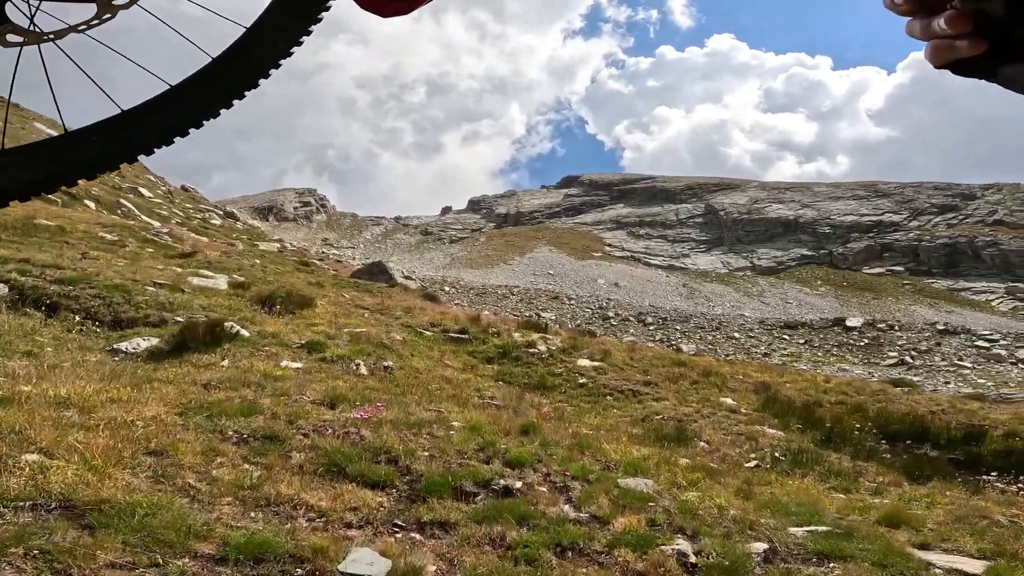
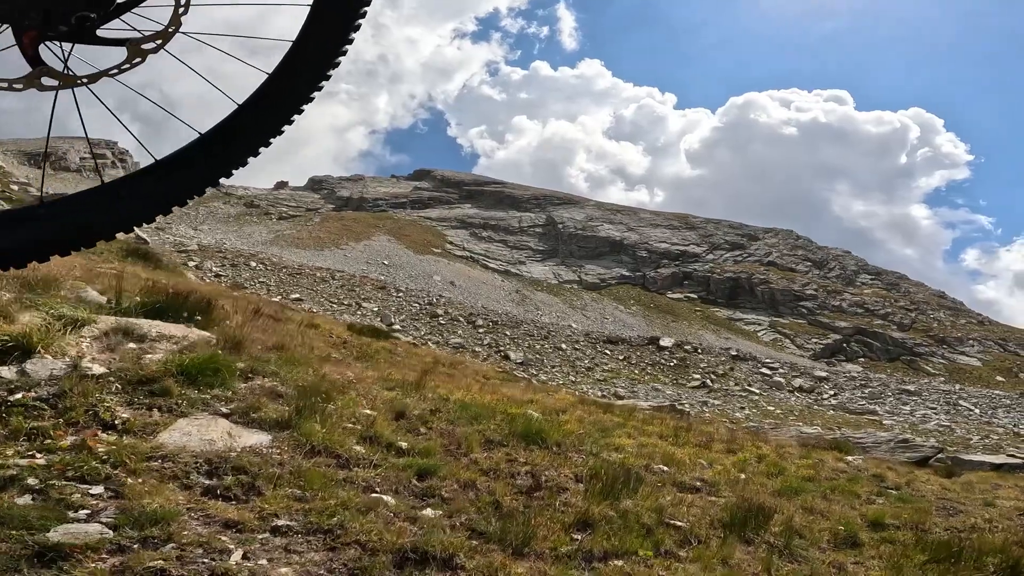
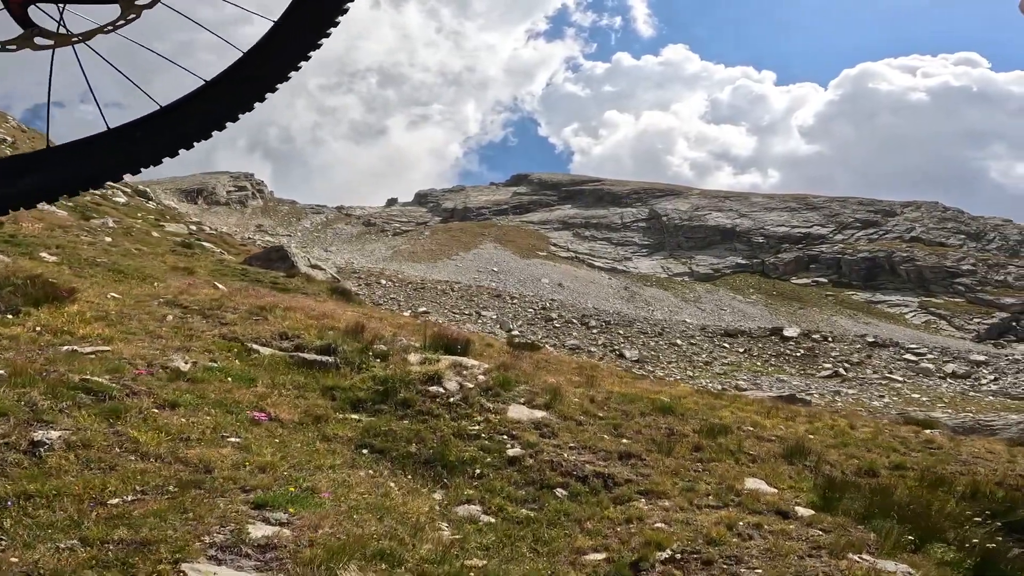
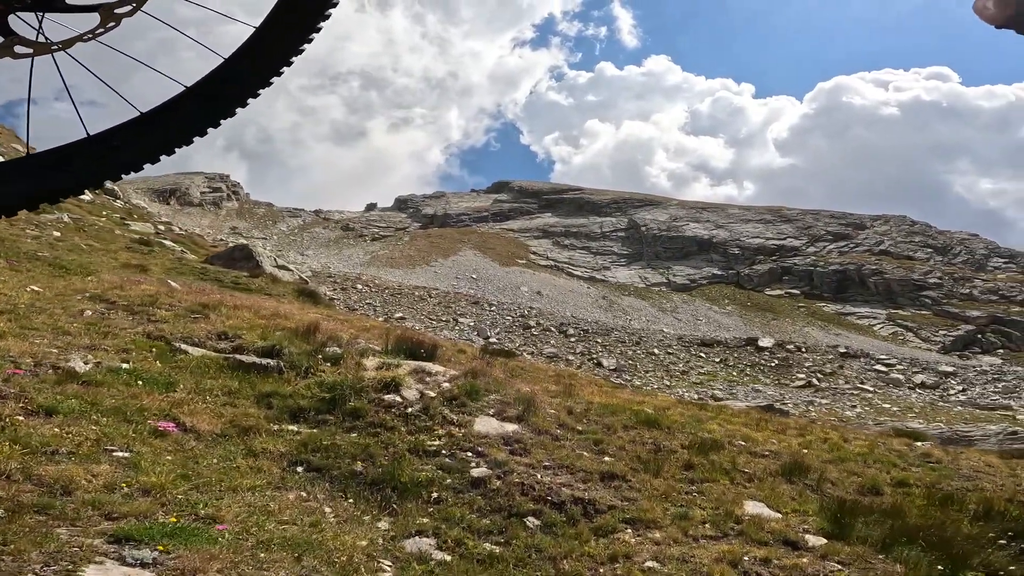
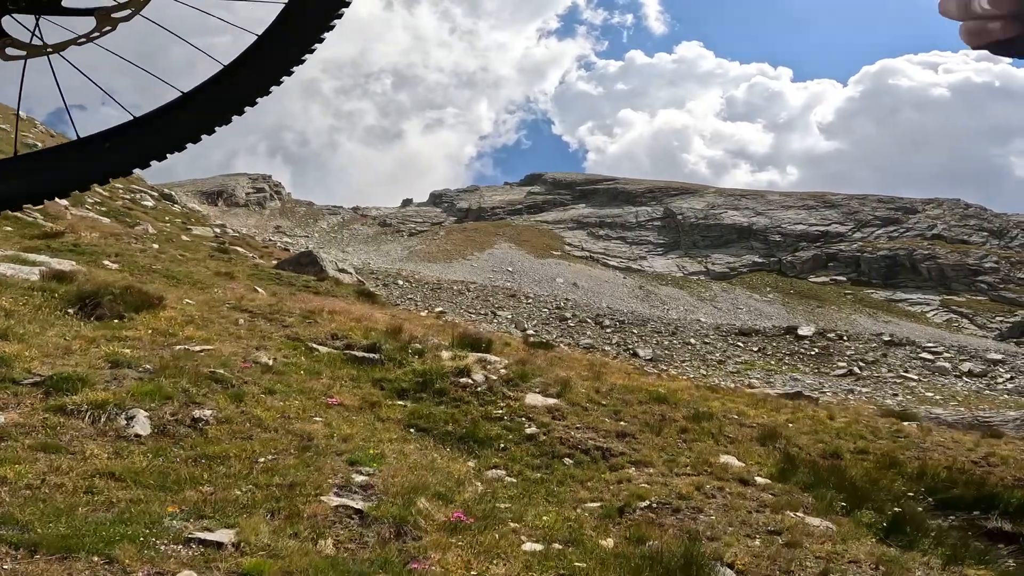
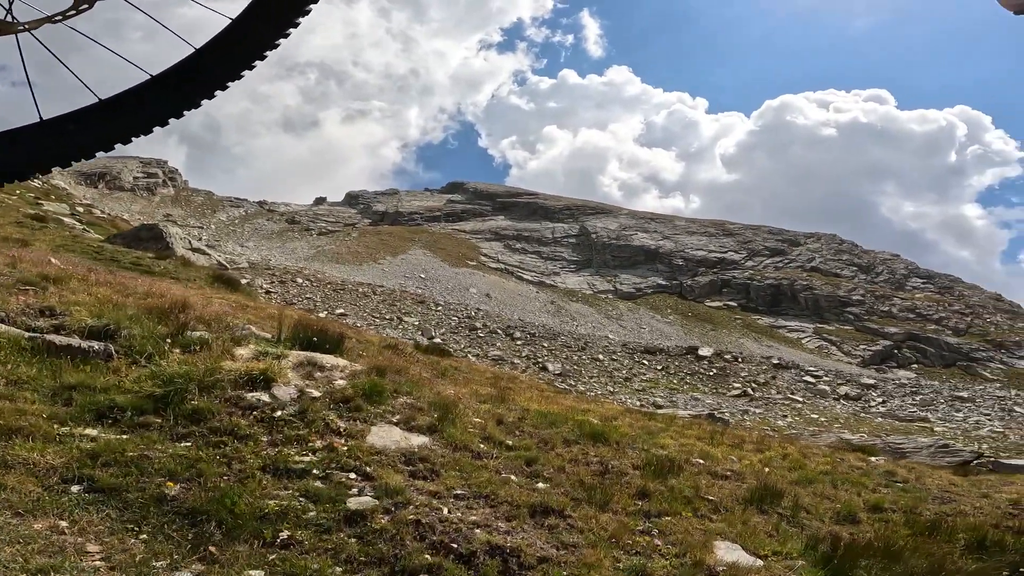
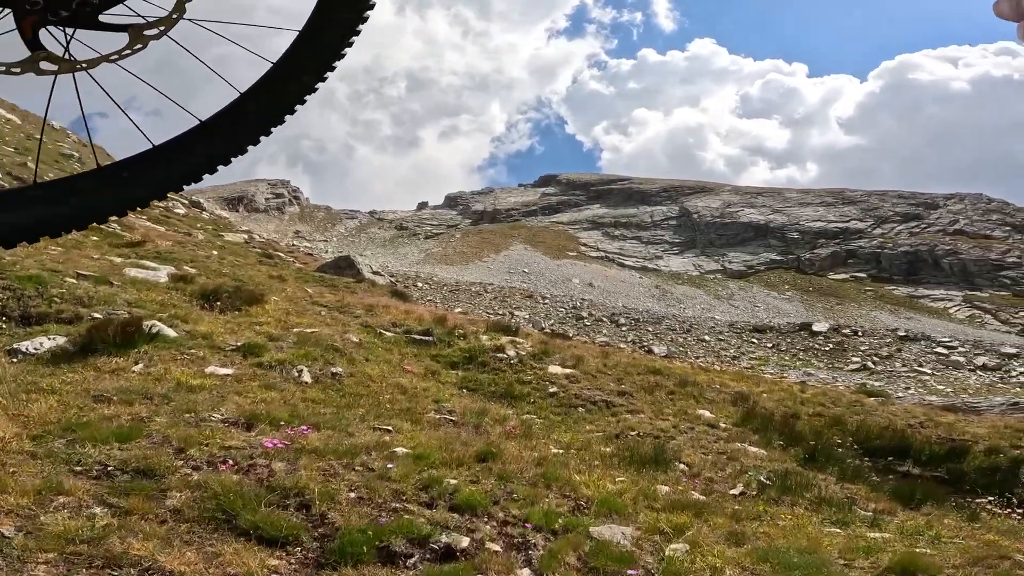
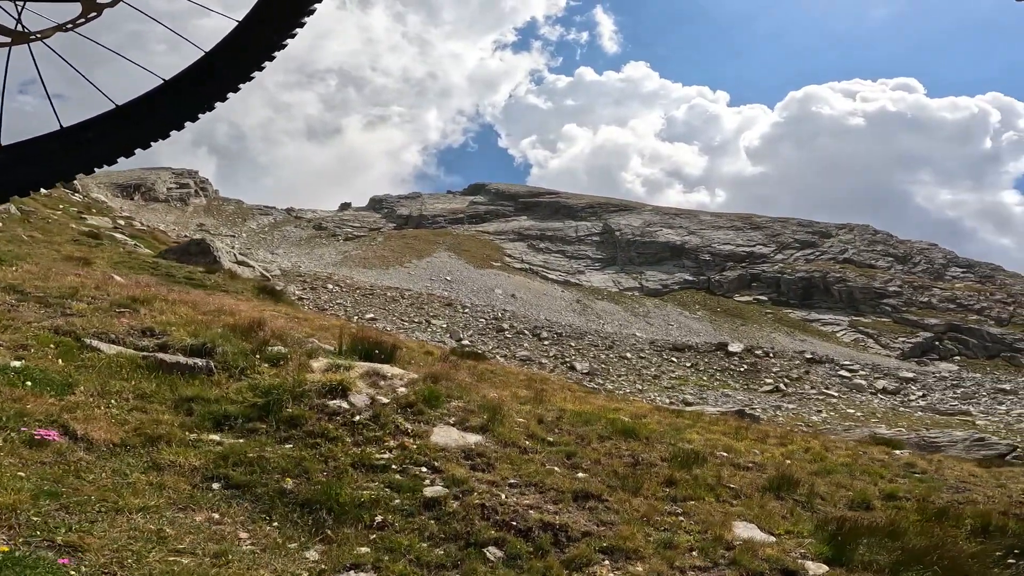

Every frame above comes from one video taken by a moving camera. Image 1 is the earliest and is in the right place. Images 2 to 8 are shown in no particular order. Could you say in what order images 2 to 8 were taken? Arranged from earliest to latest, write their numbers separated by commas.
7, 5, 3, 4, 8, 6, 2
